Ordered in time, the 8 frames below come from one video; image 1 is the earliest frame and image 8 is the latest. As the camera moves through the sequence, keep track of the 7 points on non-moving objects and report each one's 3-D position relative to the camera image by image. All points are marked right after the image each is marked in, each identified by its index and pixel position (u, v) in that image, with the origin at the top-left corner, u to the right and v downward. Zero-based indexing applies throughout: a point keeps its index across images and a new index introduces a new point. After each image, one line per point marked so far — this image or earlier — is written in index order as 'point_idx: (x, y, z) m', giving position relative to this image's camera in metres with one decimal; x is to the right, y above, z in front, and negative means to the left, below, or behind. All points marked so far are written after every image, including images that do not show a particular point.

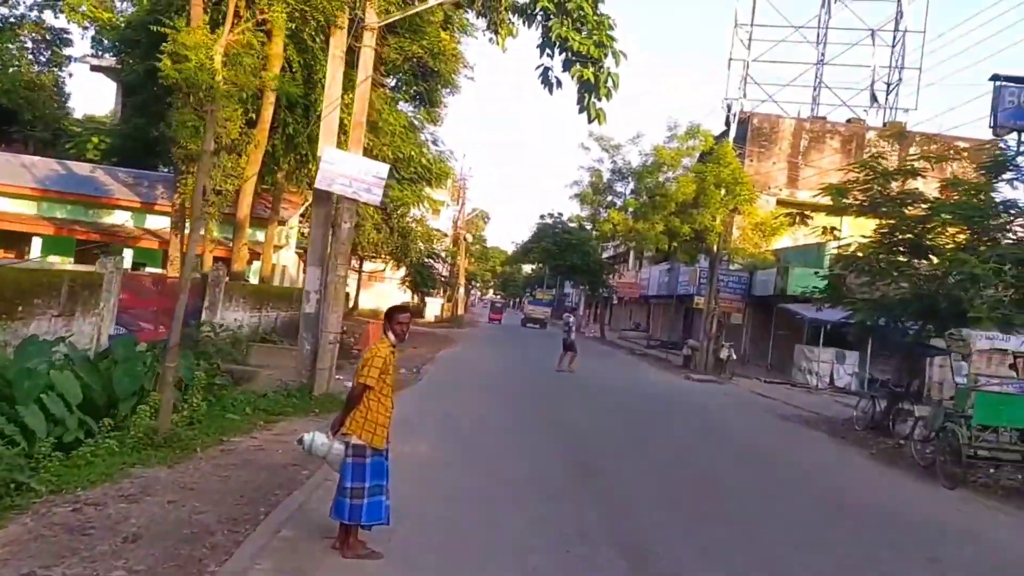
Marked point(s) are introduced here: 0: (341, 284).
0: (-2.5, 0.0, +13.3) m
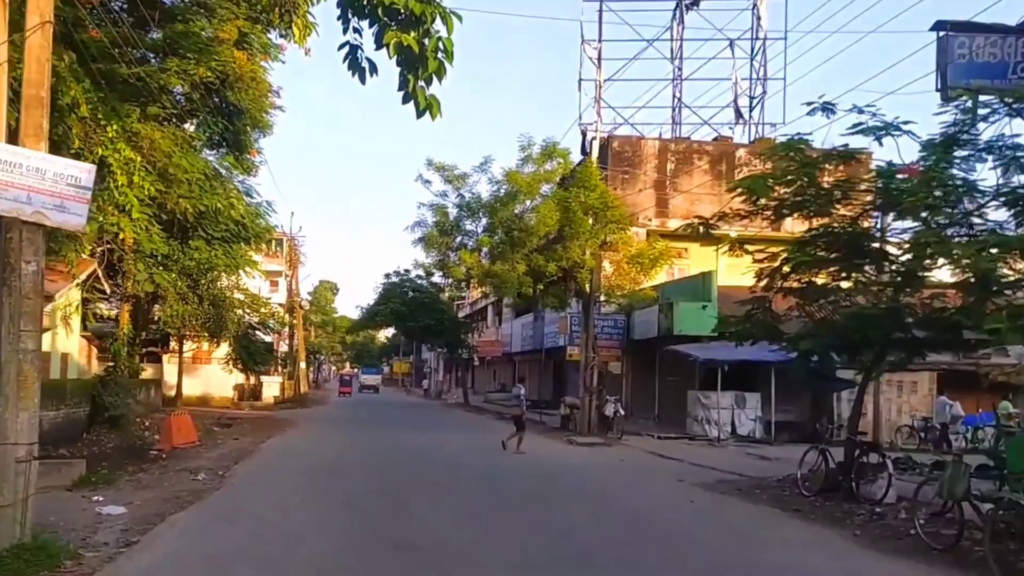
0: (-4.4, -0.7, +8.1) m
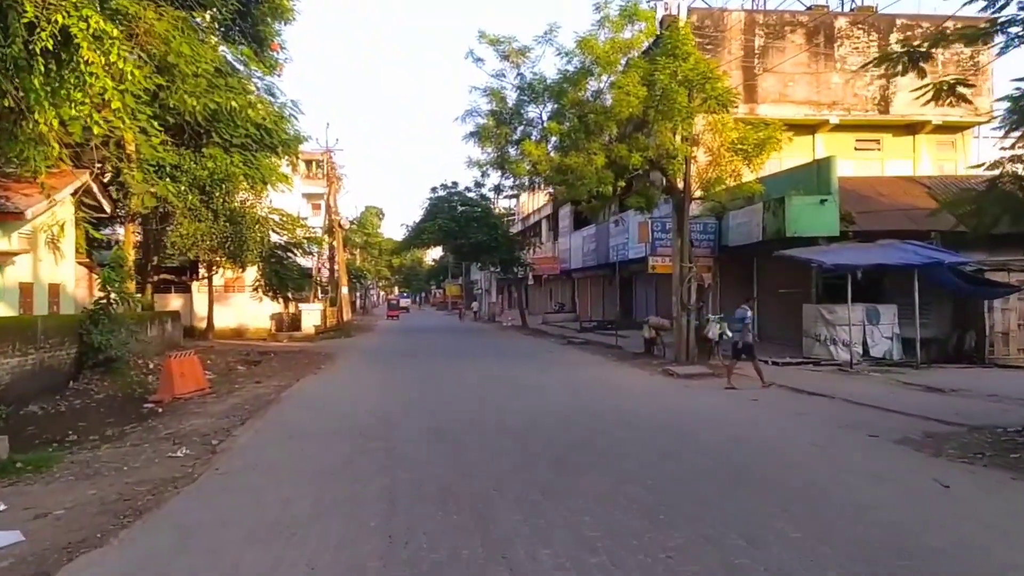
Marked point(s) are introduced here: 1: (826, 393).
0: (-3.5, -0.1, +4.2) m
1: (+5.0, -1.8, +14.4) m
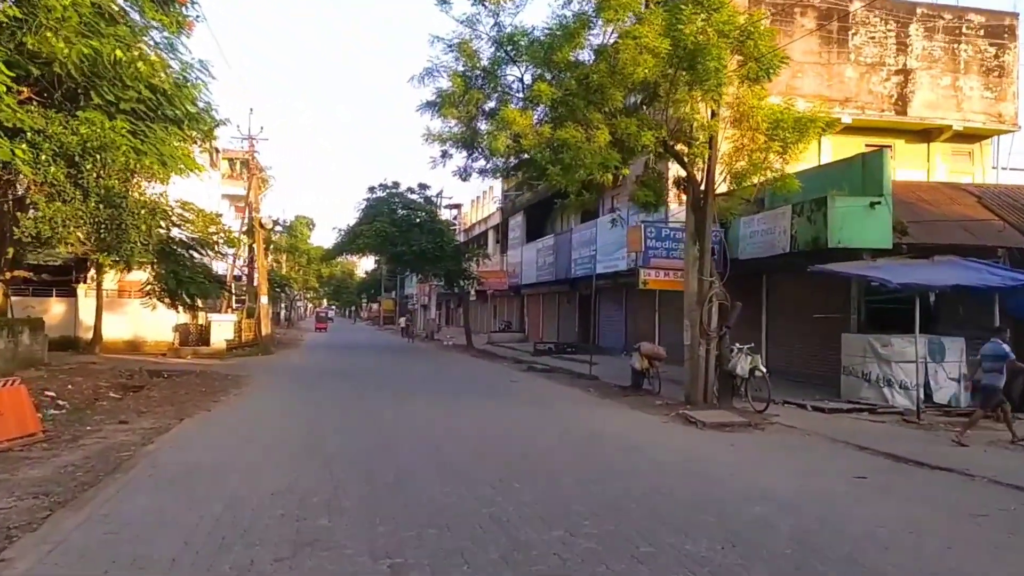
0: (-2.9, +0.1, -0.6) m
1: (+4.8, -2.1, +10.2) m
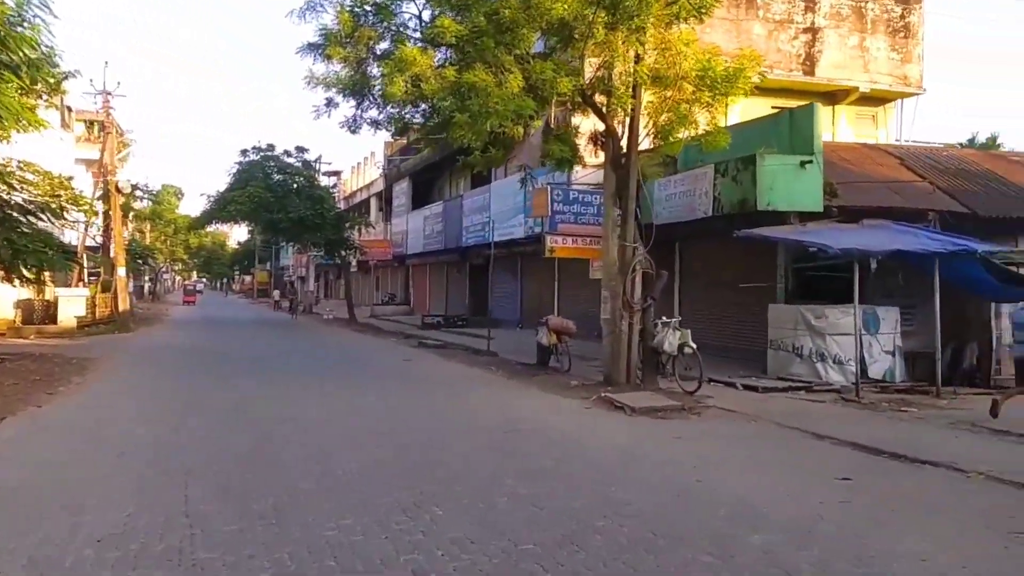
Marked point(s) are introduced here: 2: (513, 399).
0: (-2.2, 0.0, -2.9) m
1: (+3.9, -1.8, +8.9) m
2: (0.0, -1.7, +13.4) m
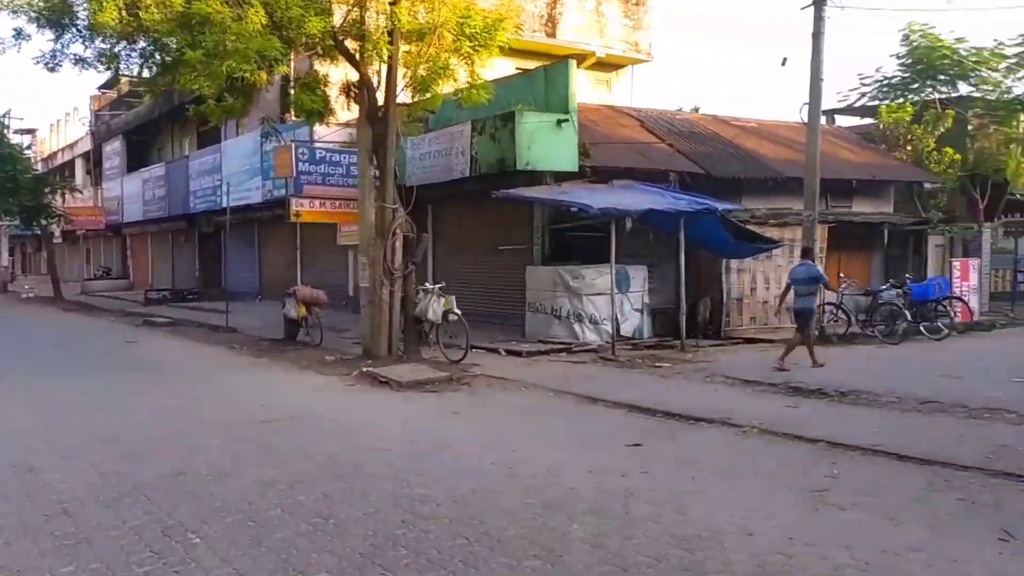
0: (-0.8, -0.2, -4.3) m
1: (+1.7, -1.3, +8.9) m
2: (-3.3, -1.2, +12.0) m
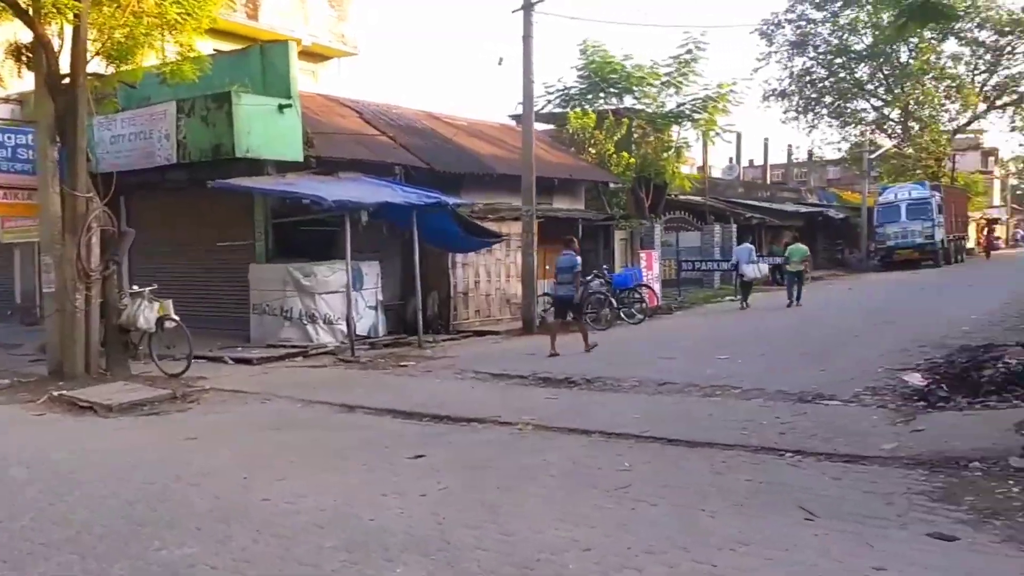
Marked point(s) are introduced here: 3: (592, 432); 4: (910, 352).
0: (+1.5, -0.2, -4.9) m
1: (-0.5, -1.3, +8.3) m
2: (-6.3, -1.4, +9.6) m
3: (+0.8, -1.4, +8.6) m
4: (+6.2, -1.0, +13.8) m
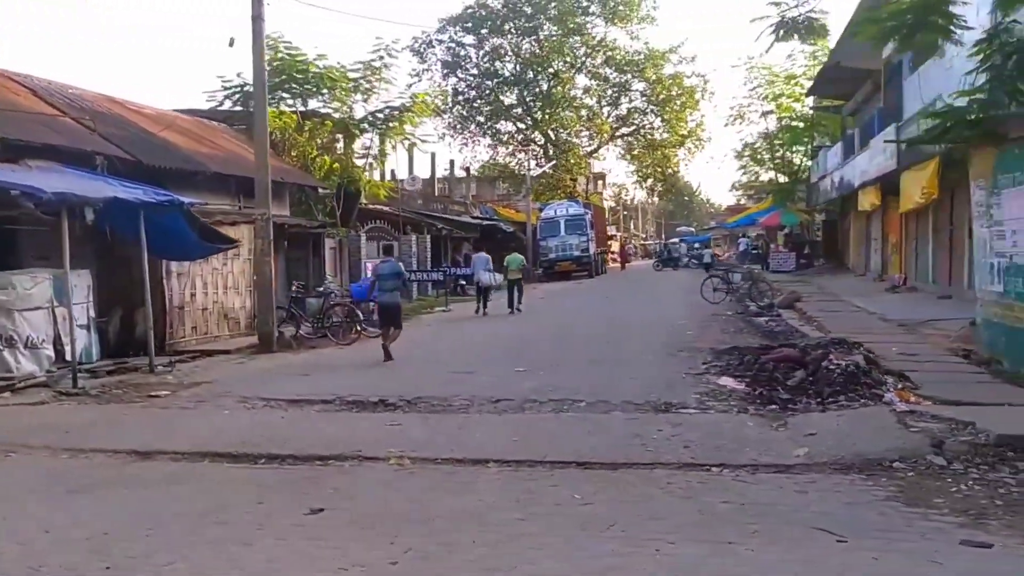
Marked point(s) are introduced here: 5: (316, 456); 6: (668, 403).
0: (+5.8, 0.0, -4.7) m
1: (-1.3, -1.3, +6.6) m
2: (-7.1, -1.5, +5.5) m
3: (-0.2, -1.4, +7.5) m
4: (+2.7, -1.1, +14.4) m
5: (-1.4, -1.3, +7.5) m
6: (+1.7, -1.3, +9.8) m
